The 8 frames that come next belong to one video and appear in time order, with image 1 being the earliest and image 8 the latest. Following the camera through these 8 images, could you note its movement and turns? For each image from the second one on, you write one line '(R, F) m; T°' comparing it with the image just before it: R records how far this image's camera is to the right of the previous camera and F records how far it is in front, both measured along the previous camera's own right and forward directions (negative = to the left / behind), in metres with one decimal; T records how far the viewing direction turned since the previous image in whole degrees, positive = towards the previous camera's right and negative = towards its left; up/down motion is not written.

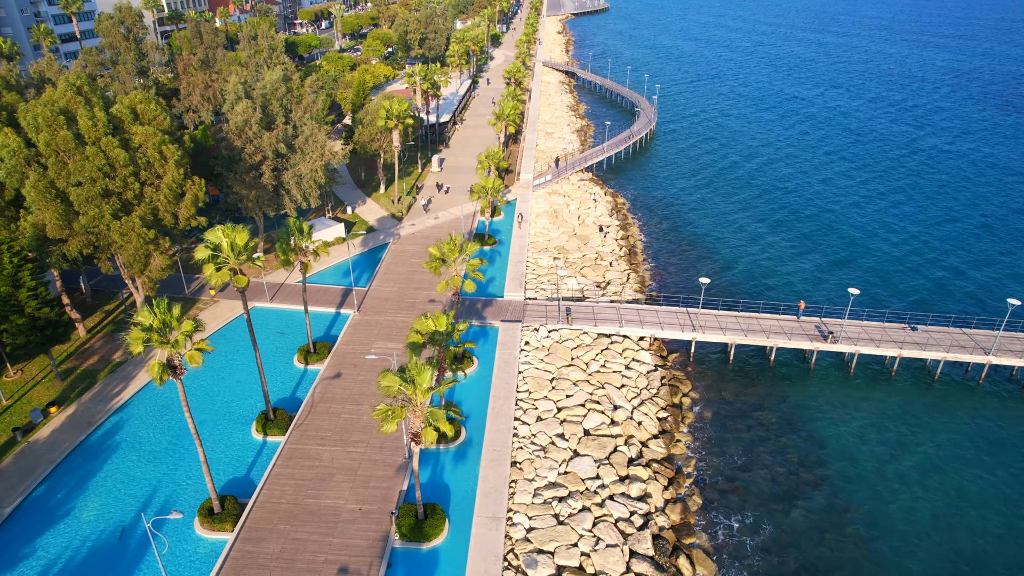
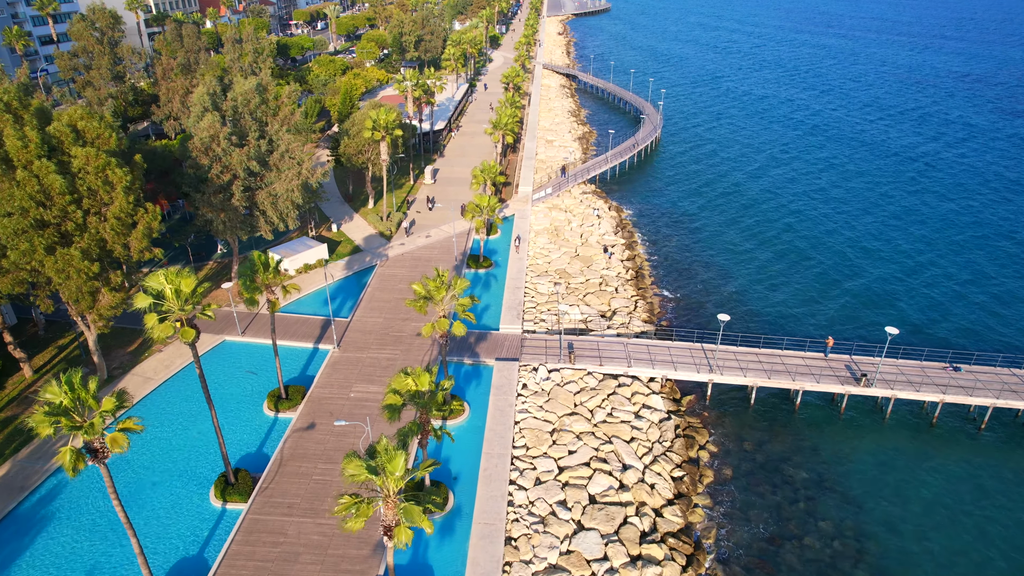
(+0.2, +4.3) m; 0°
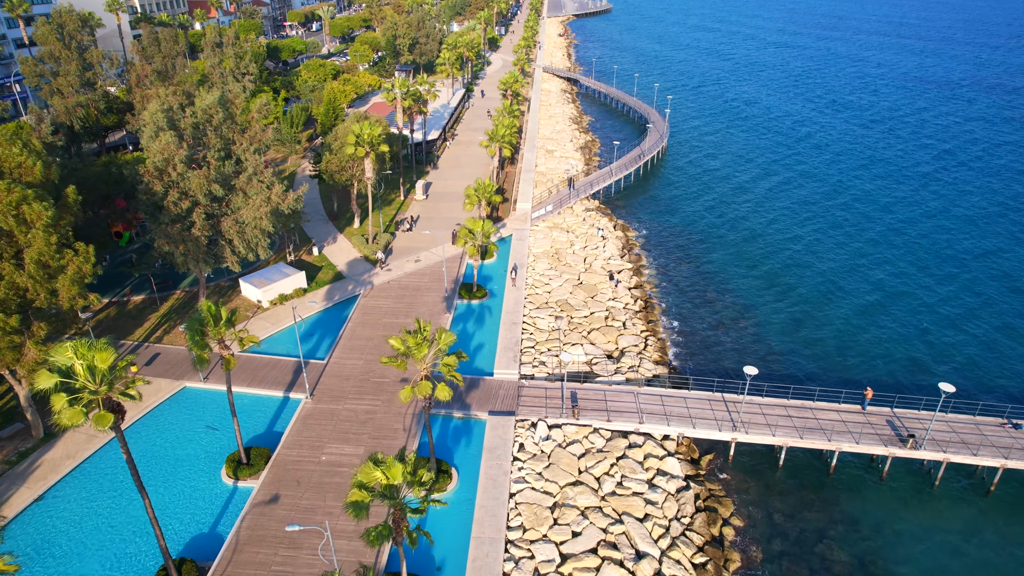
(+0.2, +4.7) m; 0°
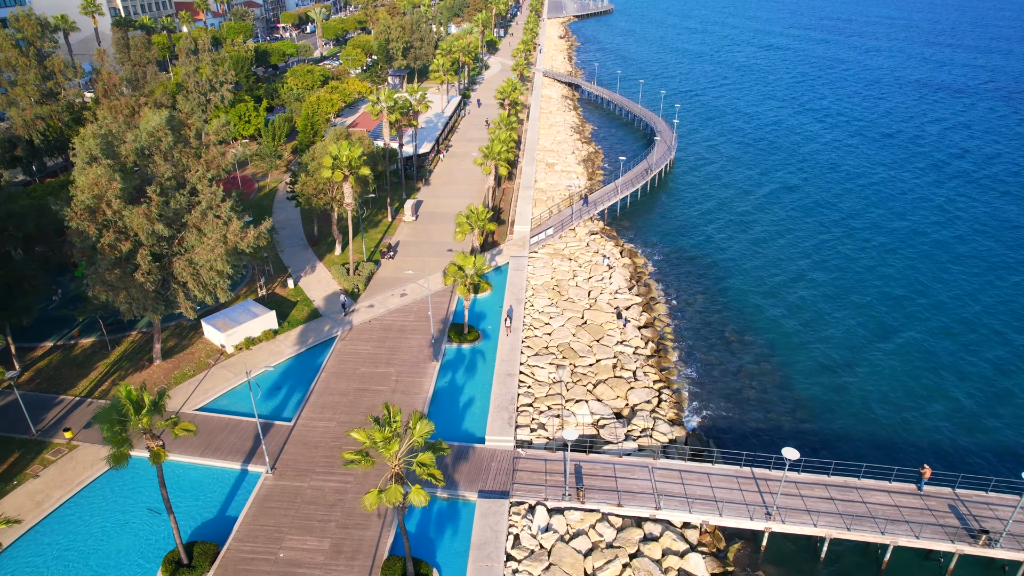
(+0.2, +5.1) m; 0°
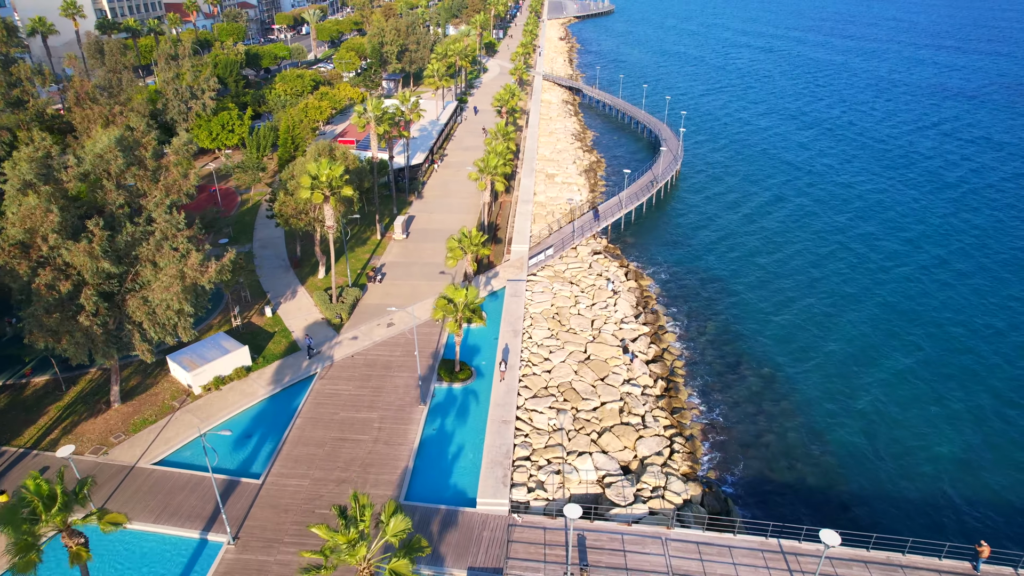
(+0.2, +3.7) m; 0°
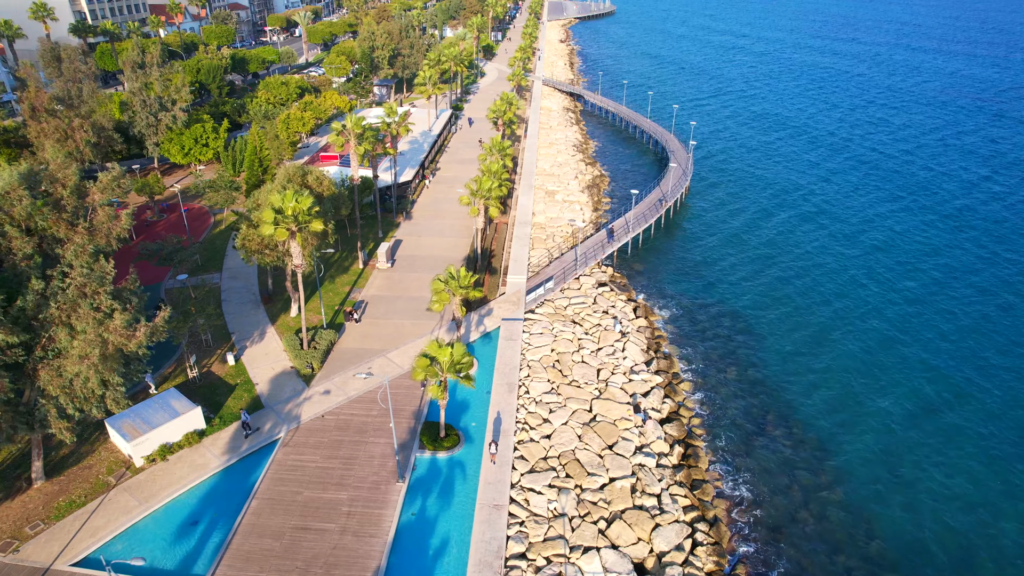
(+0.2, +5.2) m; 0°
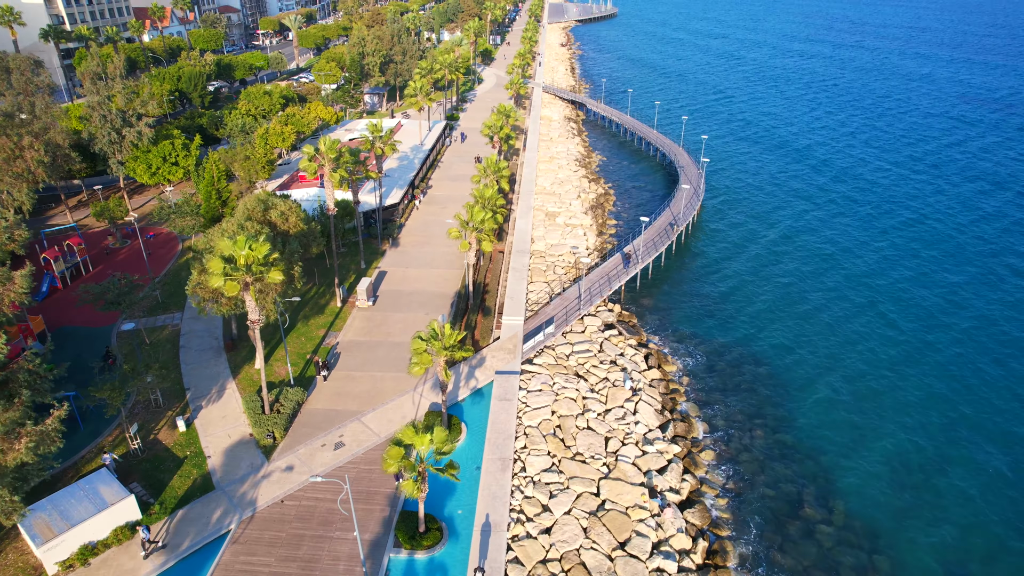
(+0.2, +5.2) m; 0°
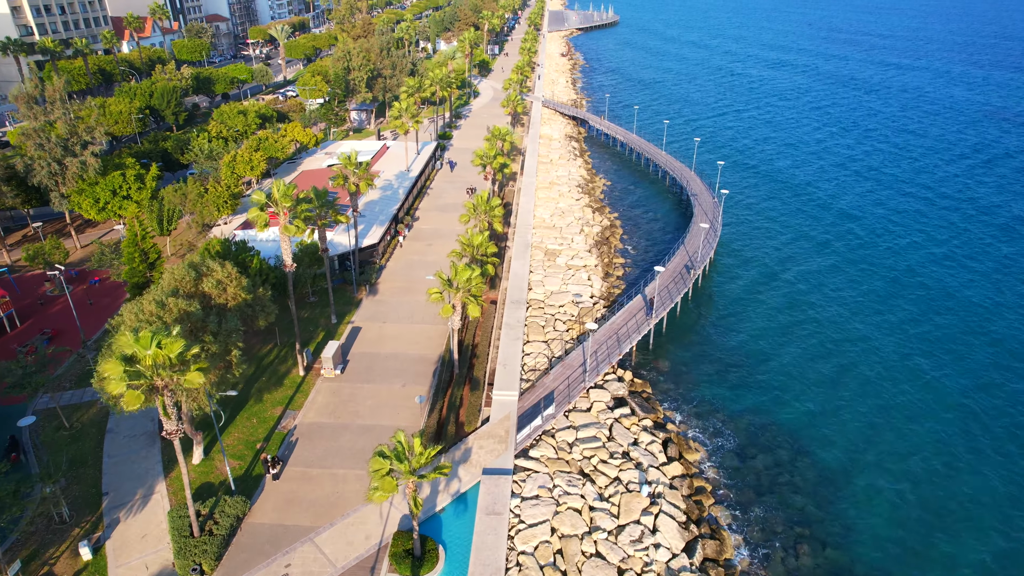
(+0.3, +6.6) m; 0°
